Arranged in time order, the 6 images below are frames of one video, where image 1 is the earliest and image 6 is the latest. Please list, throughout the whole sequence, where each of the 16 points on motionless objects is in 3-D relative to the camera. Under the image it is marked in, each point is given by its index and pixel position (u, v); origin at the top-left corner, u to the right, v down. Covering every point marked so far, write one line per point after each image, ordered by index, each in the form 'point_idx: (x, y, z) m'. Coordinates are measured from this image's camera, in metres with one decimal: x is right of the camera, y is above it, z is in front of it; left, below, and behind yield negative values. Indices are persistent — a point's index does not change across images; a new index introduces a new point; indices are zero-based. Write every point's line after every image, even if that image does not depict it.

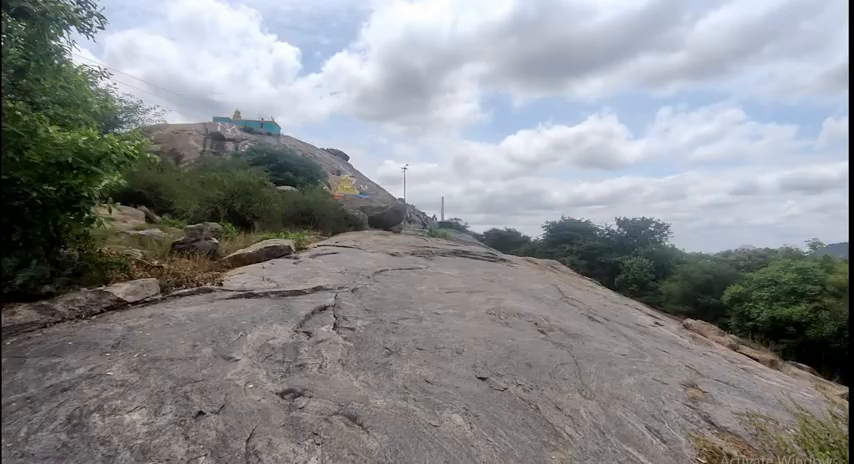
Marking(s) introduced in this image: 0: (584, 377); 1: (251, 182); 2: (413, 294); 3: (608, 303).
0: (+1.7, -1.5, +4.2) m
1: (-6.7, +1.9, +15.0) m
2: (-0.2, -1.1, +6.9) m
3: (+4.1, -1.6, +9.1) m
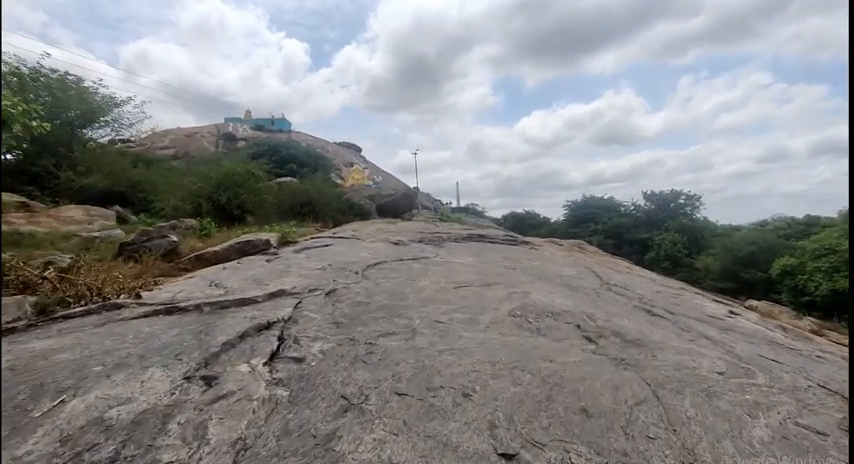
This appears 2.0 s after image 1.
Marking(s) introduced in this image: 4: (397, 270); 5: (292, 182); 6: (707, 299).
0: (+1.6, -1.2, +2.5) m
1: (-6.4, +2.0, +13.6) m
2: (-0.2, -0.8, +5.2) m
3: (+4.2, -1.0, +7.2) m
4: (-0.5, -0.7, +6.9) m
5: (-6.2, +2.4, +18.5) m
6: (+4.9, -1.2, +7.0) m
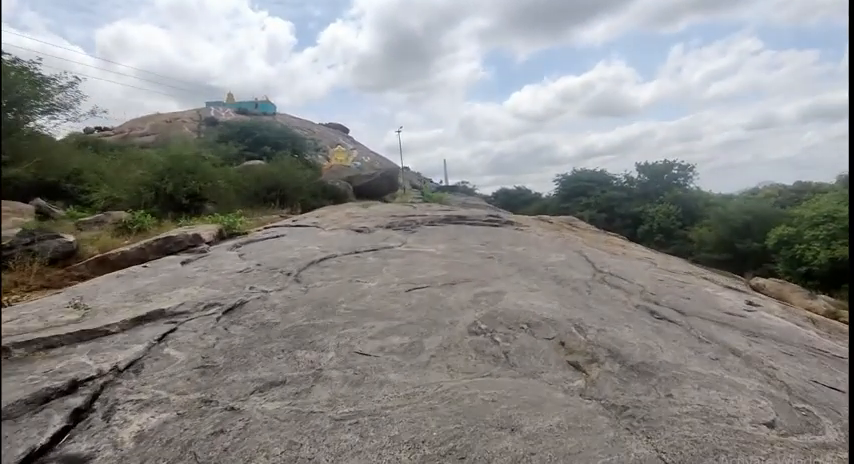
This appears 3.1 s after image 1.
0: (+1.0, -1.2, +1.3) m
1: (-7.3, +2.3, +12.1) m
2: (-0.8, -0.7, +4.0) m
3: (+3.6, -0.7, +6.1) m
4: (-1.2, -0.5, +5.6) m
5: (-7.1, +2.9, +17.0) m
6: (+4.3, -0.8, +5.8) m
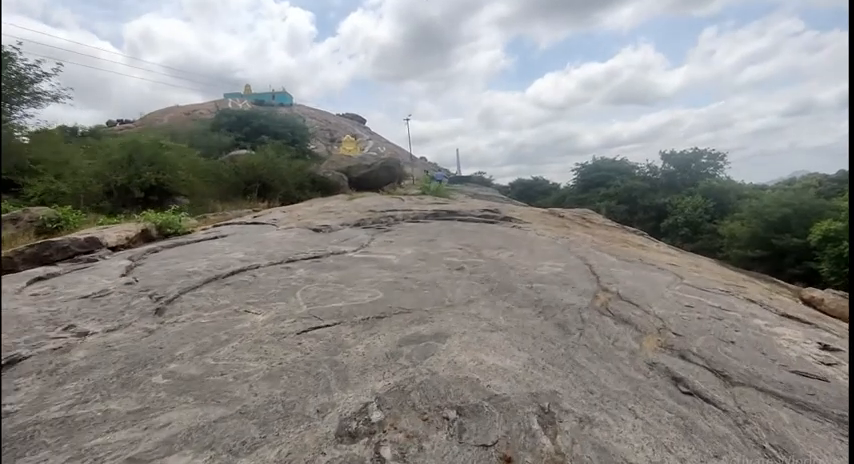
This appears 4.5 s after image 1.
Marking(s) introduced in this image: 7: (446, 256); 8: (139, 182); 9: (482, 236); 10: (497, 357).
0: (+0.2, -1.4, -0.2) m
1: (-7.7, +2.4, +10.9) m
2: (-1.6, -0.8, +2.5) m
3: (+2.9, -0.7, +4.4) m
4: (-1.9, -0.6, +4.2) m
5: (-7.3, +3.1, +15.7) m
6: (+3.6, -0.9, +4.1) m
7: (+0.3, -0.4, +5.9) m
8: (-7.4, +1.3, +10.2) m
9: (+1.1, -0.1, +7.6) m
10: (+0.5, -0.9, +2.8) m
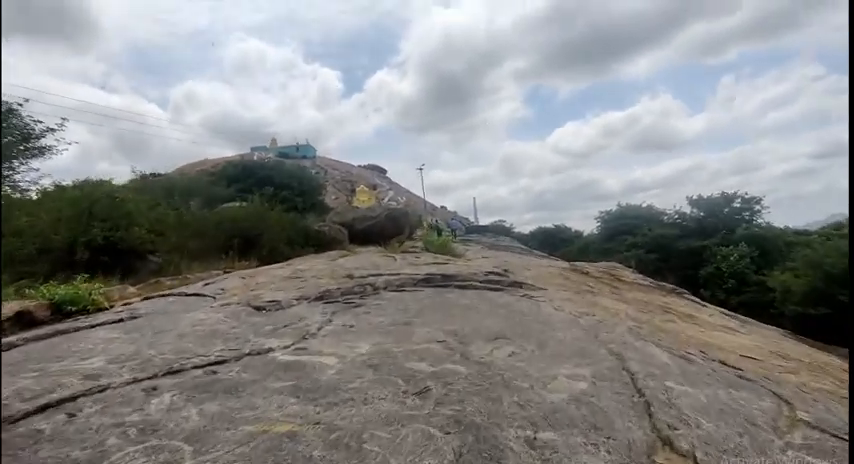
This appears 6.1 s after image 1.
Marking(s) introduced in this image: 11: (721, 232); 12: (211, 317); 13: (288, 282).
0: (-0.6, -1.6, -2.2) m
1: (-7.8, +0.8, +9.7) m
2: (-2.2, -1.3, +0.7) m
3: (+2.4, -1.4, +2.3) m
4: (-2.4, -1.3, +2.4) m
5: (-7.1, +0.9, +14.6) m
6: (+3.1, -1.5, +2.0) m
7: (-0.1, -1.3, +4.0) m
8: (-7.6, -0.2, +8.9) m
9: (+0.7, -1.2, +5.7) m
10: (-0.1, -1.4, +0.8) m
11: (+14.4, -0.1, +19.2) m
12: (-2.8, -1.1, +5.2) m
13: (-2.6, -0.9, +7.5) m
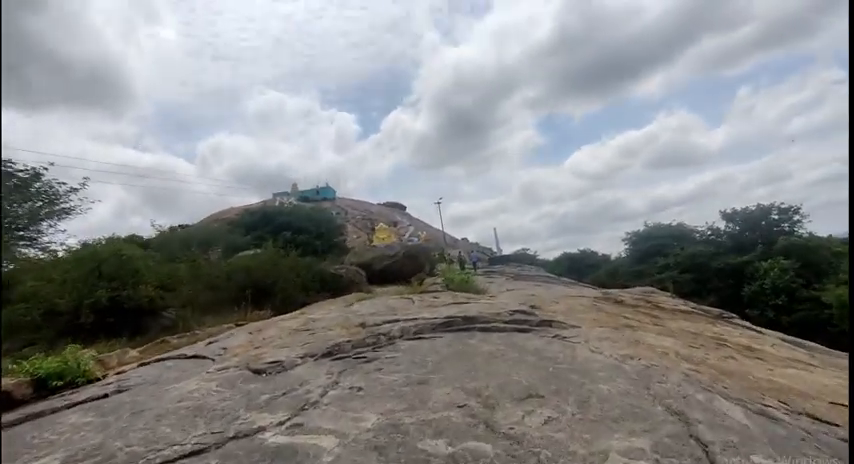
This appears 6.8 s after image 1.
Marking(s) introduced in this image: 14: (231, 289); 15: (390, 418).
0: (-0.8, -1.5, -2.9) m
1: (-7.5, -0.6, +9.5) m
2: (-2.2, -1.6, +0.1) m
3: (+2.5, -1.5, +1.5) m
4: (-2.3, -1.7, +1.8) m
5: (-6.5, -0.8, +14.4) m
6: (+3.1, -1.6, +1.1) m
7: (0.0, -1.7, +3.3) m
8: (-7.2, -1.5, +8.6) m
9: (+1.0, -1.7, +4.9) m
10: (-0.1, -1.5, +0.1) m
11: (+15.3, -0.8, +17.8) m
12: (-2.6, -1.8, +4.6) m
13: (-2.3, -1.8, +6.9) m
14: (-6.0, -1.7, +12.2) m
15: (-0.3, -1.7, +3.8) m
